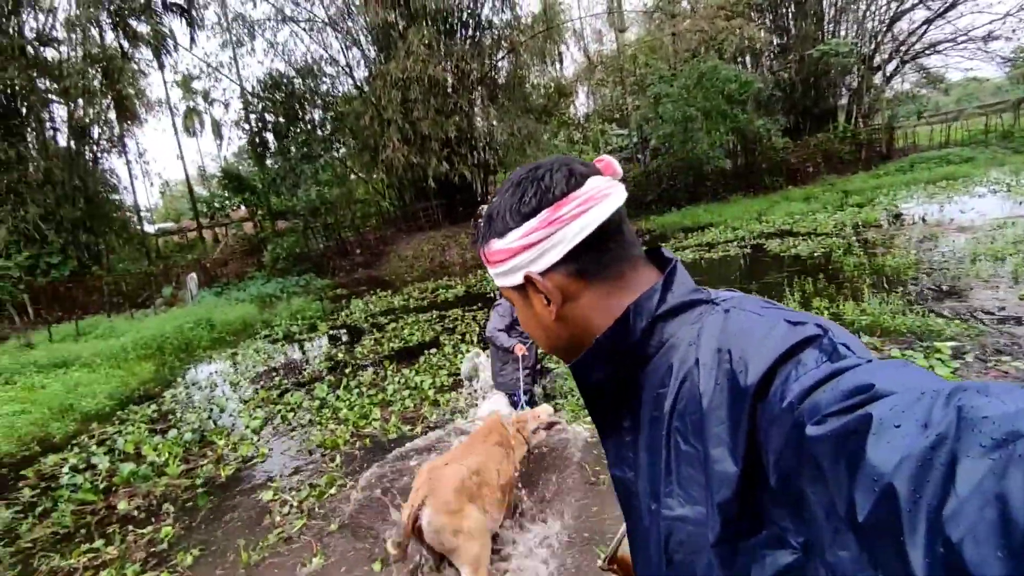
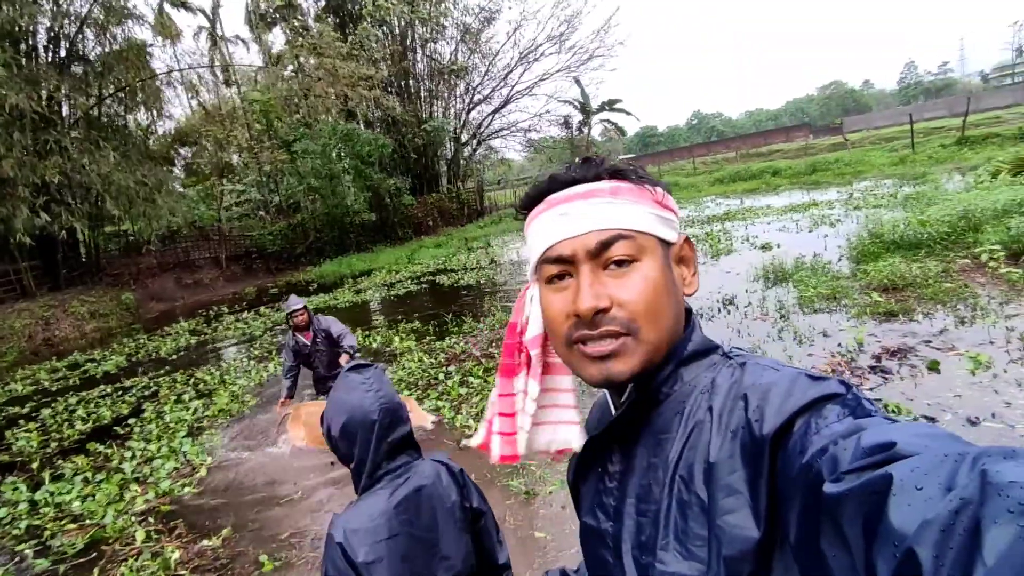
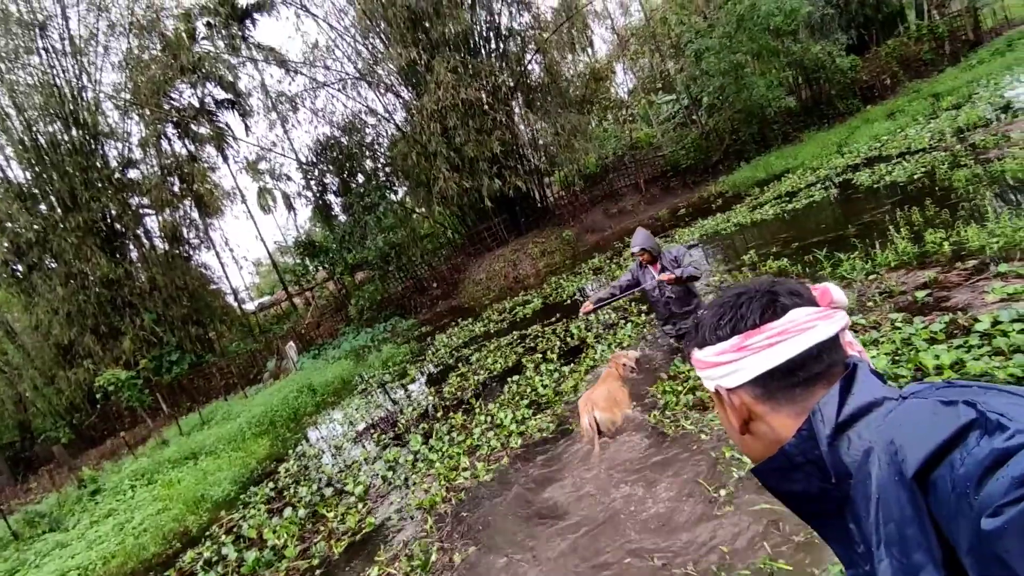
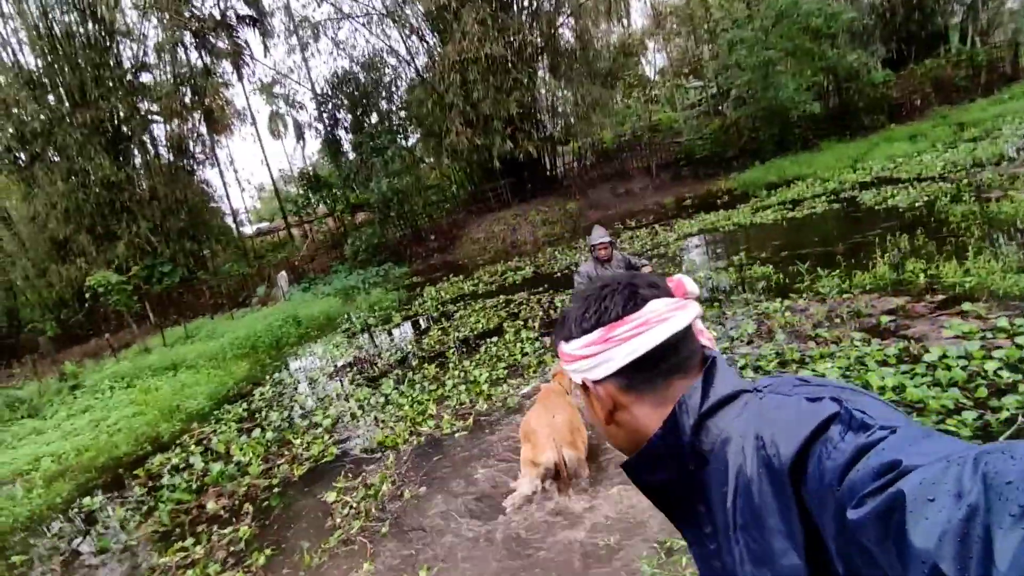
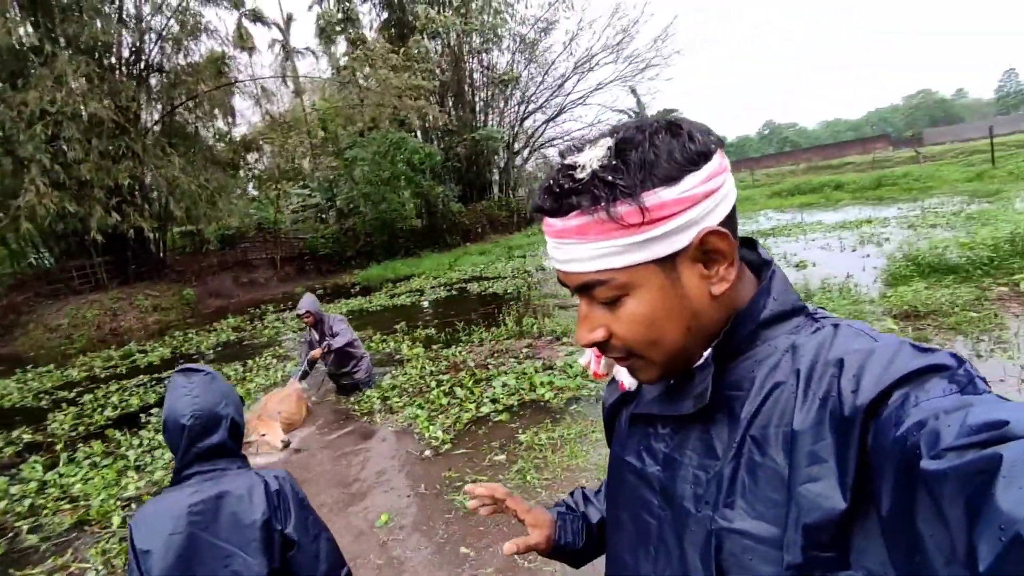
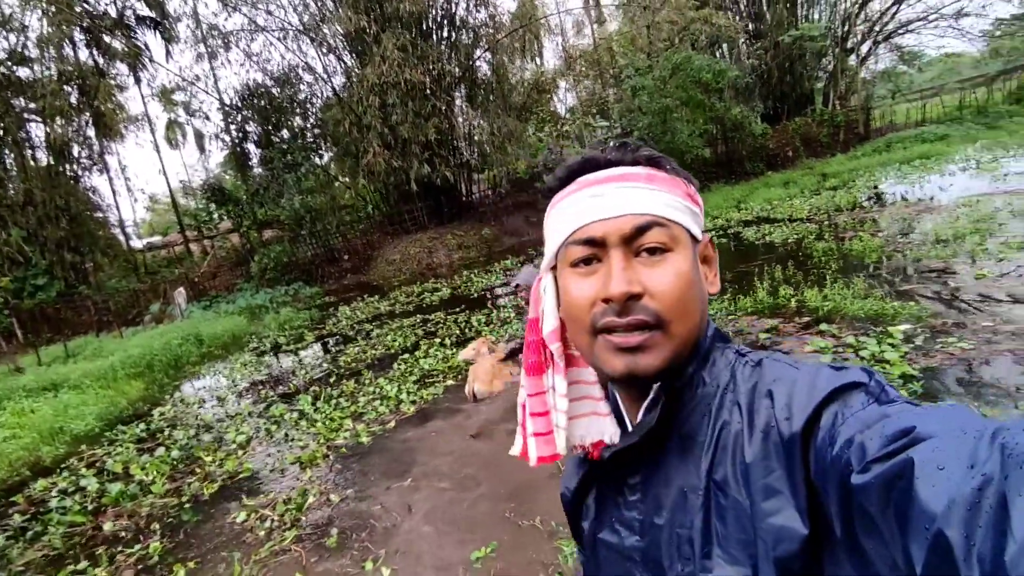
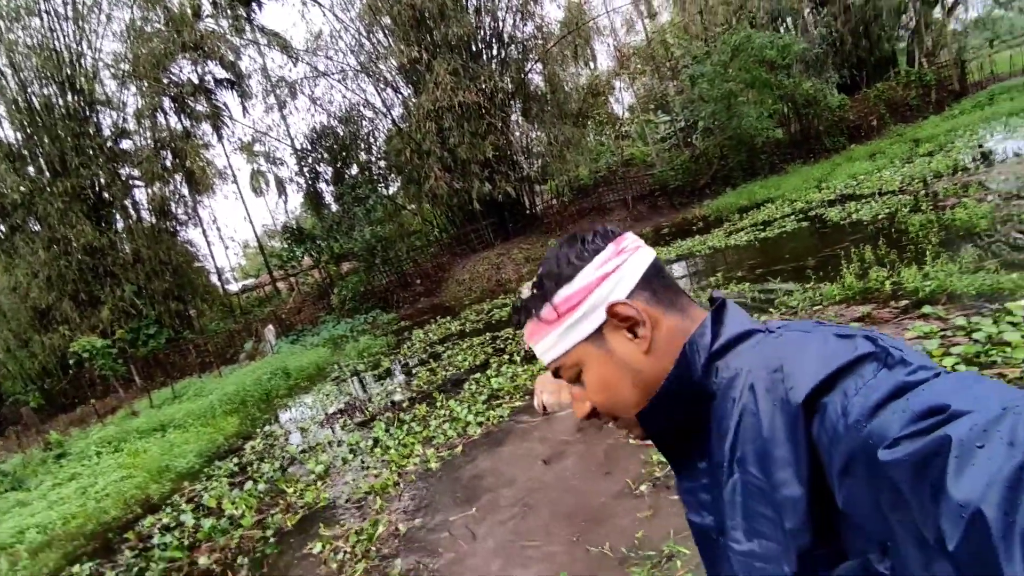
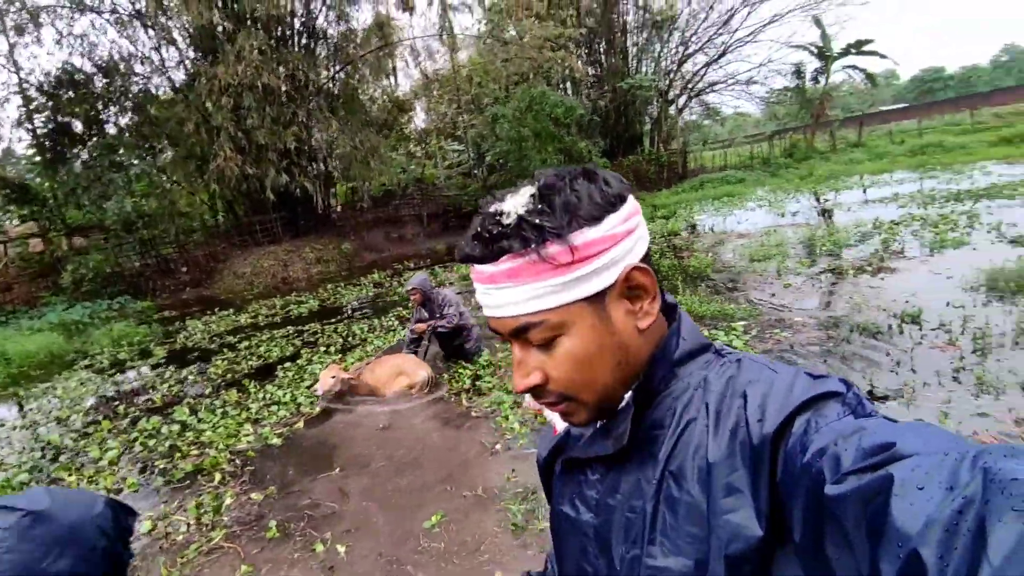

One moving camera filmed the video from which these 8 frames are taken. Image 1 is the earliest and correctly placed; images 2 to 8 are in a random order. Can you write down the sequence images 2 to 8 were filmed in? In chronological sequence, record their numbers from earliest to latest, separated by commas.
4, 3, 7, 6, 8, 5, 2
